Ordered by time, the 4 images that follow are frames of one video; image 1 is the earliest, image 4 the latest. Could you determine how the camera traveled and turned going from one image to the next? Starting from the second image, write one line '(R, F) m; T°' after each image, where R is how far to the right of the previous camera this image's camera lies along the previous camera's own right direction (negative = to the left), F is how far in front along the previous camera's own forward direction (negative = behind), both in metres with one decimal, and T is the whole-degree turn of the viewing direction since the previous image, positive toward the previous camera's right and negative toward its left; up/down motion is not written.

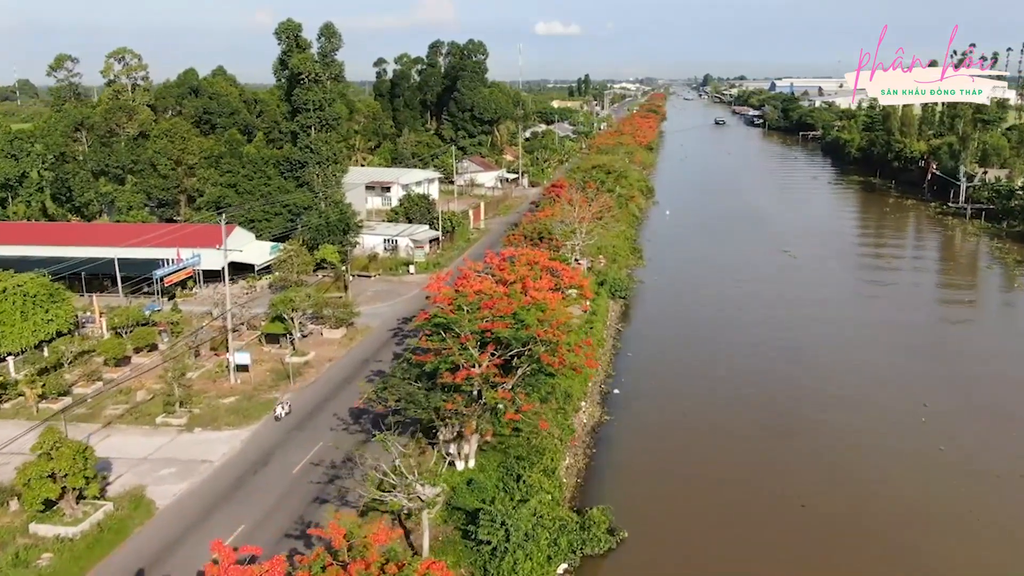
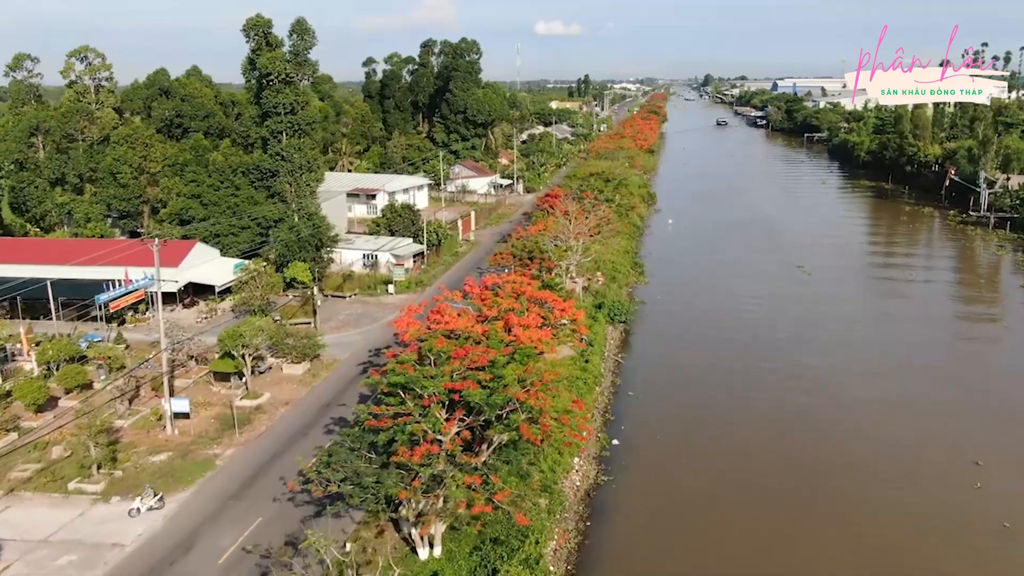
(+0.3, +2.1) m; 0°
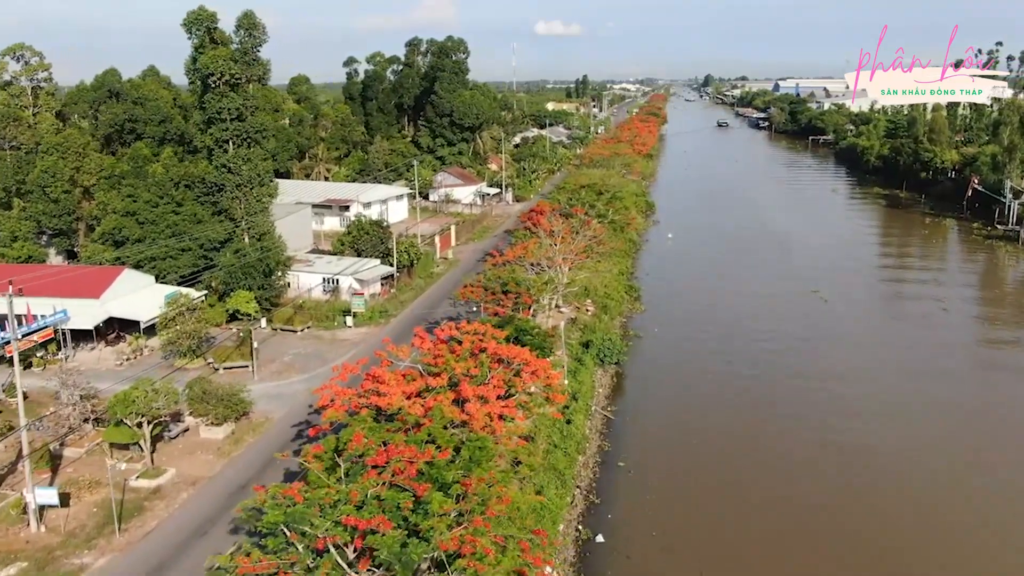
(+0.6, +2.7) m; 0°
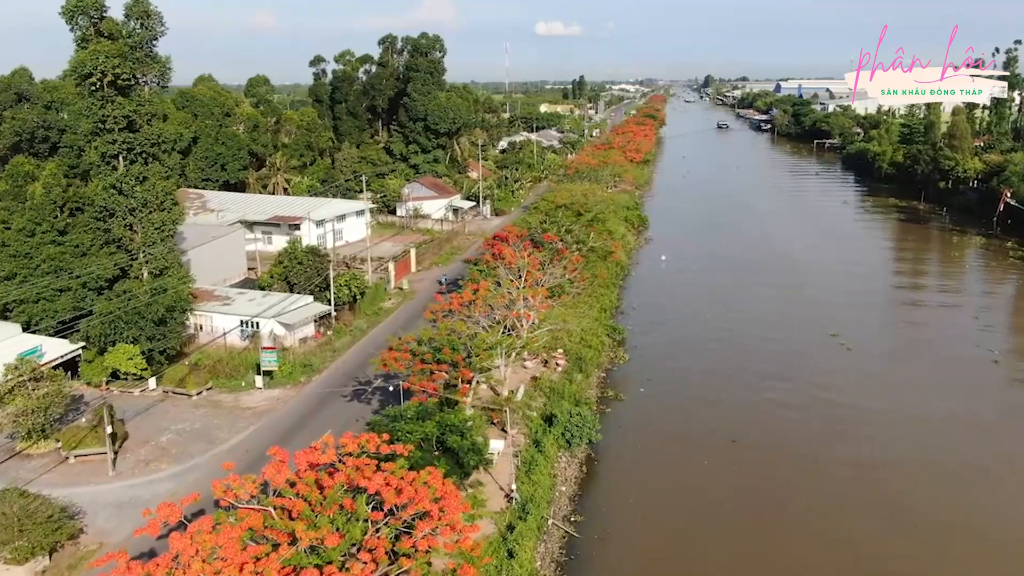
(+1.0, +3.6) m; 0°
